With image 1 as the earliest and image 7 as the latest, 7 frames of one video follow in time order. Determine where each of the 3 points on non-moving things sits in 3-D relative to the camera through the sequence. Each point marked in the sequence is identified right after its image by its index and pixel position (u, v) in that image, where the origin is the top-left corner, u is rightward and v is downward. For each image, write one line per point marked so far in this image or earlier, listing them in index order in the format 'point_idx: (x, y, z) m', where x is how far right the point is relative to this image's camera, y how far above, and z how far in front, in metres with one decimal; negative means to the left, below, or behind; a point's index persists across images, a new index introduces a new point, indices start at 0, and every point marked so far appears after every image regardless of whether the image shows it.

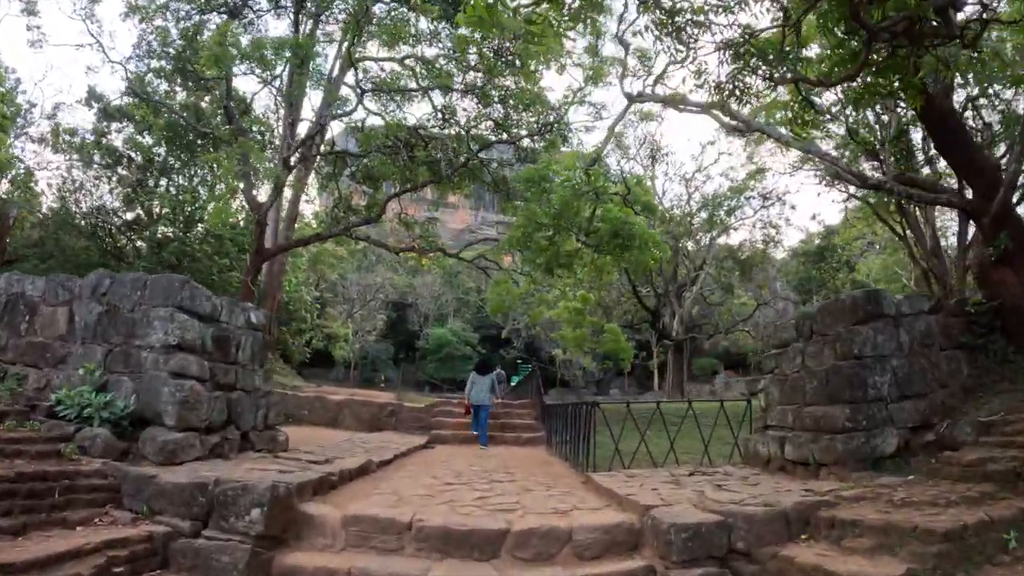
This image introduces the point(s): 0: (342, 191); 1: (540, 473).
0: (-3.7, +2.1, +15.6) m
1: (+0.3, -1.5, +5.6) m
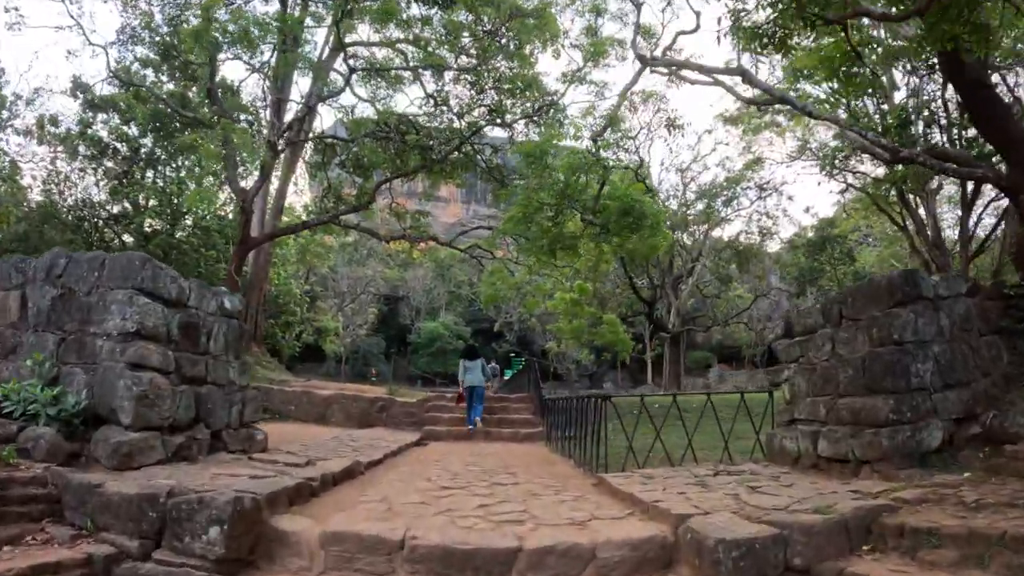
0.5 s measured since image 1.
0: (-3.8, +2.3, +15.1) m
1: (+0.3, -1.4, +5.1) m
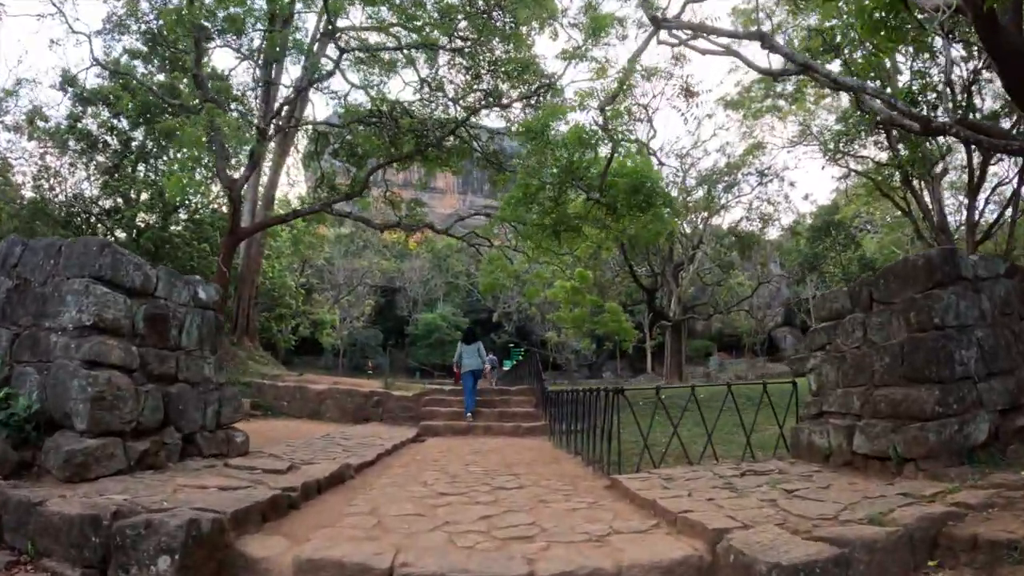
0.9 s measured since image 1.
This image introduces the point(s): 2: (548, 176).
0: (-3.9, +2.5, +14.6) m
1: (+0.3, -1.3, +4.8) m
2: (+0.5, +1.5, +9.2) m
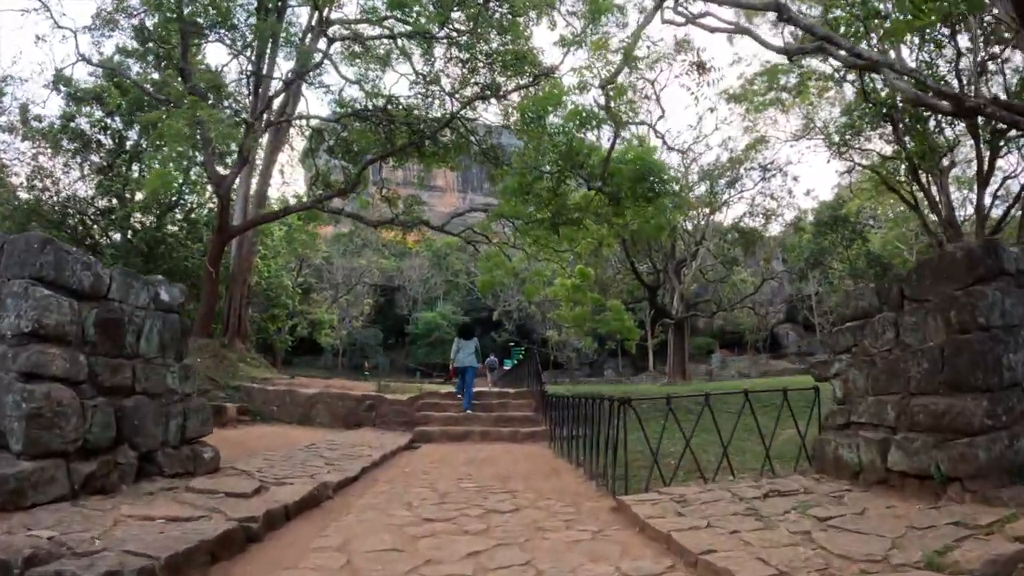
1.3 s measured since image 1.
0: (-3.9, +2.5, +14.3) m
1: (+0.3, -1.3, +4.4) m
2: (+0.4, +1.5, +8.8) m
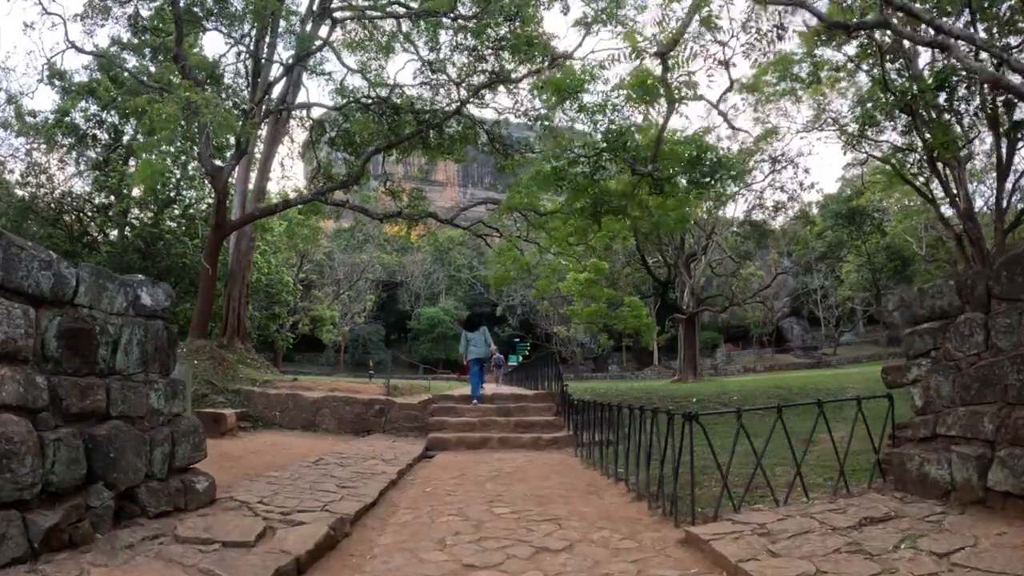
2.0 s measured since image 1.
0: (-3.7, +2.5, +13.7) m
1: (+0.5, -1.2, +3.8) m
2: (+0.6, +1.5, +8.2) m
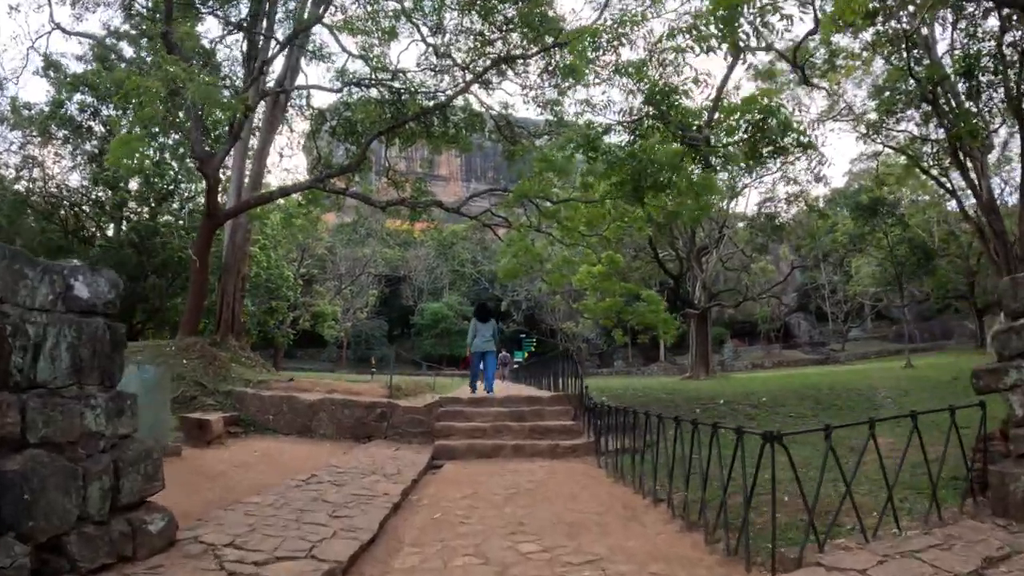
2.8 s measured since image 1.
0: (-3.6, +2.6, +13.0) m
1: (+0.6, -1.2, +3.2) m
2: (+0.8, +1.6, +7.5) m
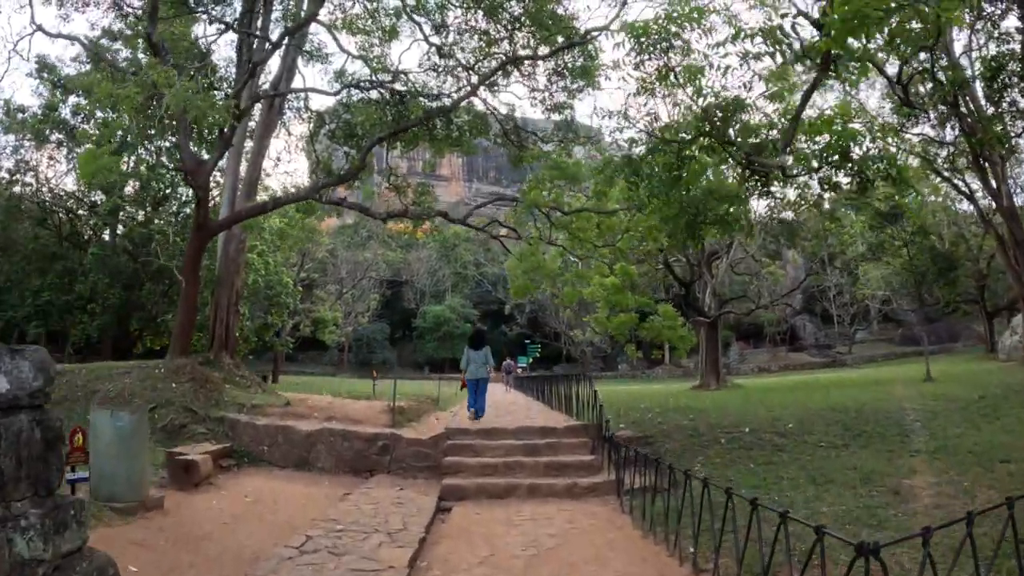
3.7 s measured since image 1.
0: (-3.4, +2.4, +12.5) m
1: (+0.7, -1.4, +2.6) m
2: (+0.9, +1.4, +7.0) m
